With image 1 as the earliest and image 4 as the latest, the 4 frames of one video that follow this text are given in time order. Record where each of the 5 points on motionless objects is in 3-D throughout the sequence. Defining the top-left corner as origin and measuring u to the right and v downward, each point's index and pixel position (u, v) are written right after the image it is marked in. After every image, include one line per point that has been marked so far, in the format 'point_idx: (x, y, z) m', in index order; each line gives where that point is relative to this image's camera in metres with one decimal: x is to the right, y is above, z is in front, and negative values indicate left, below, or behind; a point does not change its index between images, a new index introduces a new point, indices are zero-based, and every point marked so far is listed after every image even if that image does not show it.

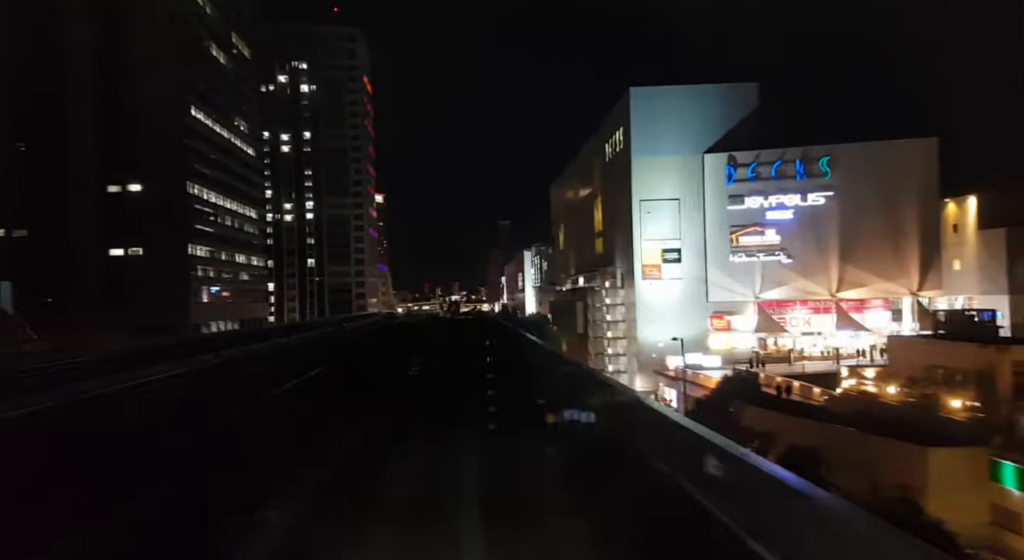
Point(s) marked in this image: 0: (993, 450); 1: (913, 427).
0: (+10.5, -3.6, +15.4) m
1: (+10.3, -3.7, +18.7) m
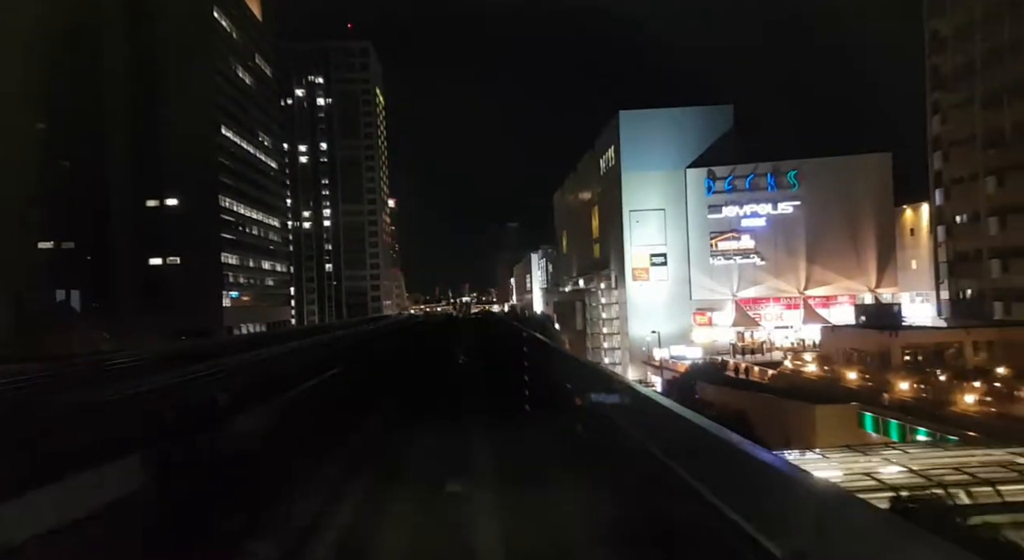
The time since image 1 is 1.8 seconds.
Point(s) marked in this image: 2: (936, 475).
0: (+10.4, -3.7, +21.1) m
1: (+10.3, -3.8, +24.4) m
2: (+5.9, -2.7, +9.7) m
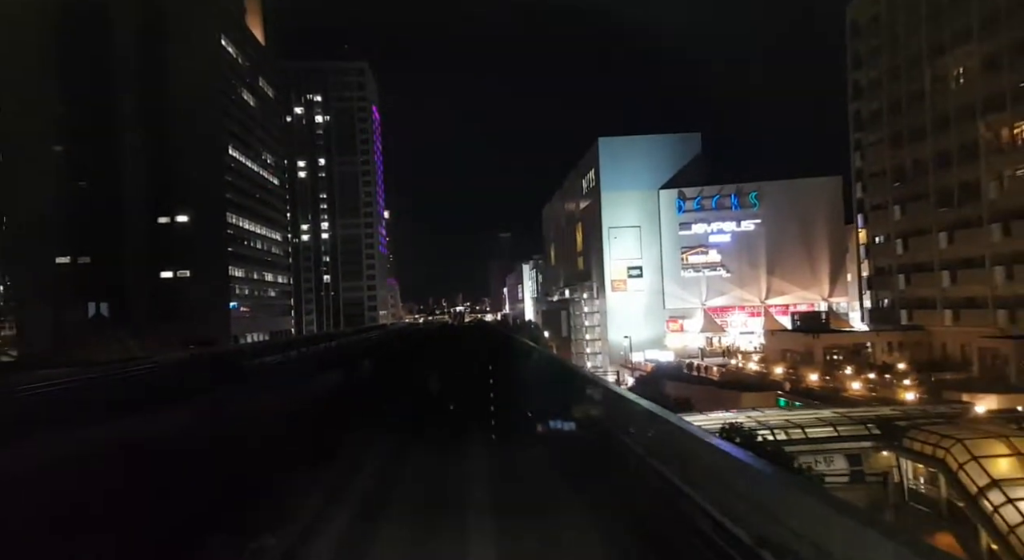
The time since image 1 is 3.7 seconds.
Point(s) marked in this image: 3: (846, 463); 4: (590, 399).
0: (+9.9, -4.2, +26.4) m
1: (+9.7, -4.3, +29.6) m
2: (+5.5, -3.0, +14.9) m
3: (+6.6, -3.6, +14.0) m
4: (+2.0, -2.8, +16.1) m
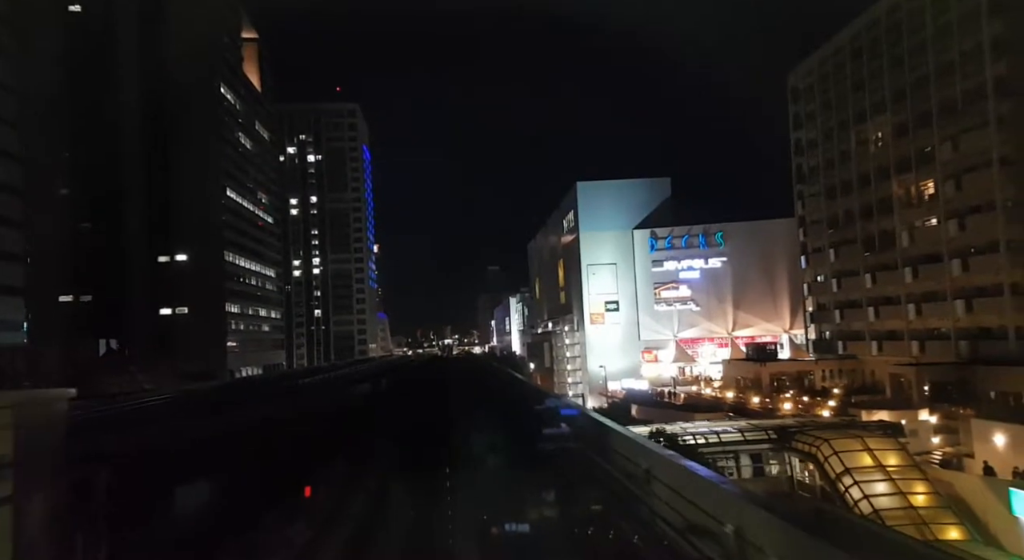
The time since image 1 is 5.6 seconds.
0: (+9.2, -5.7, +30.5) m
1: (+9.0, -6.0, +33.7) m
2: (+5.0, -4.1, +19.0) m
3: (+6.1, -4.6, +18.1) m
4: (+1.4, -4.0, +20.1) m
